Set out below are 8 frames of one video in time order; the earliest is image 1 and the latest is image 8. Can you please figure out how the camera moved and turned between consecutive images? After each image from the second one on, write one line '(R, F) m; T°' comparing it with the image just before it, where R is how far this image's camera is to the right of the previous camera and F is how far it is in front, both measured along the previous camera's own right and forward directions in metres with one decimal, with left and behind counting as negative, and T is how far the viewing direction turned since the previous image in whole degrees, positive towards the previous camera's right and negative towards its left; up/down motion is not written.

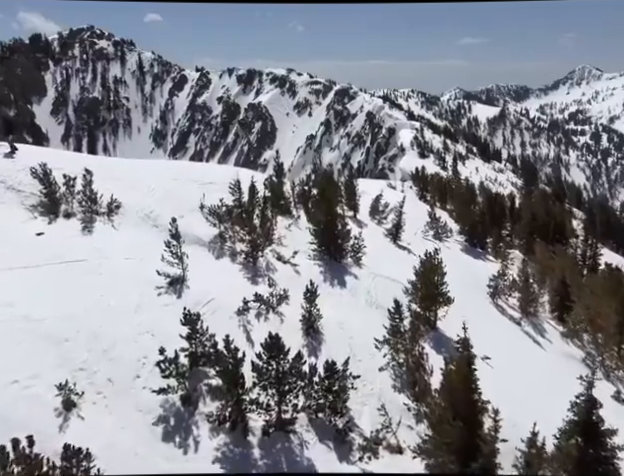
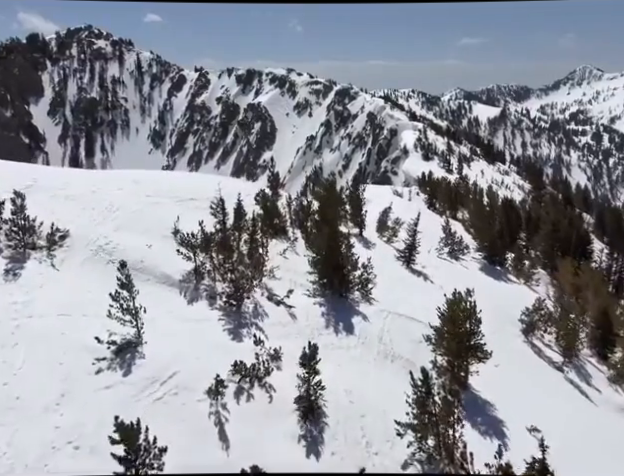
(0.0, +2.7) m; 0°
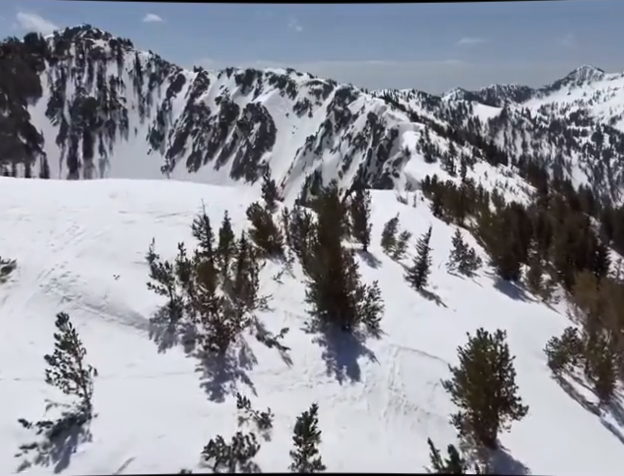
(0.0, +1.8) m; 0°
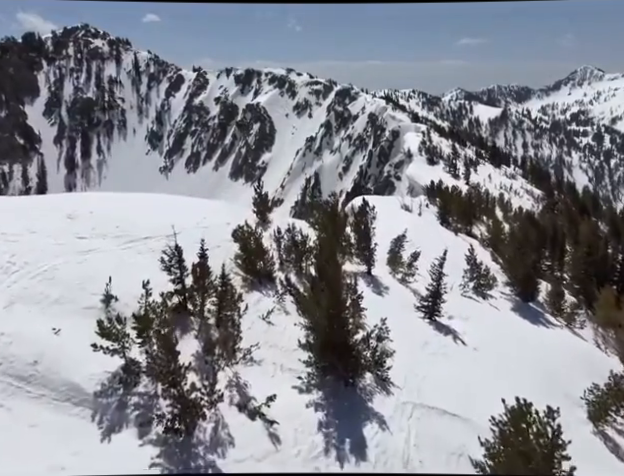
(+0.1, +2.0) m; 0°
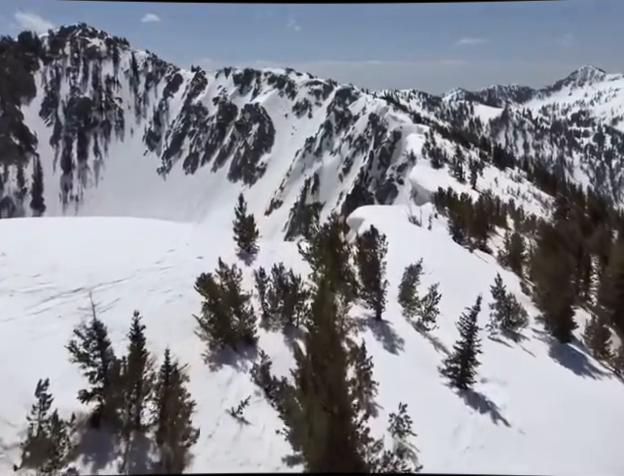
(+0.1, +3.0) m; 0°
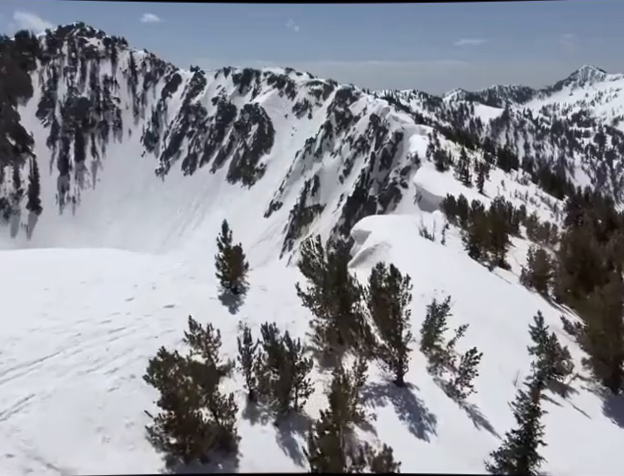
(0.0, +2.6) m; 0°
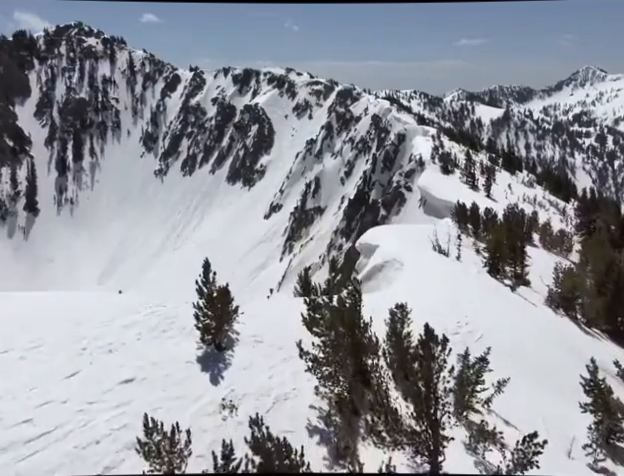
(-0.1, +2.3) m; 0°
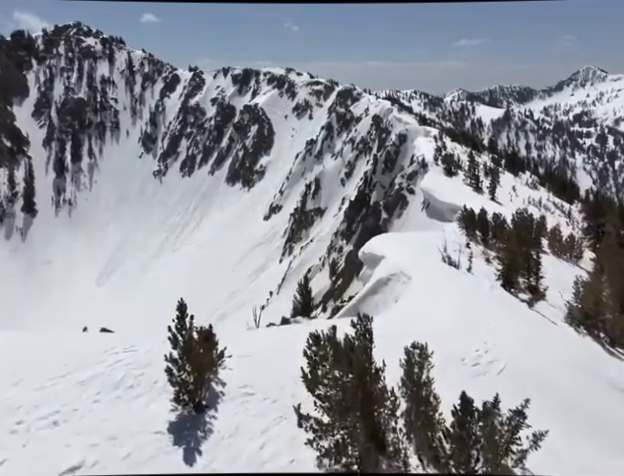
(0.0, +1.5) m; 0°
